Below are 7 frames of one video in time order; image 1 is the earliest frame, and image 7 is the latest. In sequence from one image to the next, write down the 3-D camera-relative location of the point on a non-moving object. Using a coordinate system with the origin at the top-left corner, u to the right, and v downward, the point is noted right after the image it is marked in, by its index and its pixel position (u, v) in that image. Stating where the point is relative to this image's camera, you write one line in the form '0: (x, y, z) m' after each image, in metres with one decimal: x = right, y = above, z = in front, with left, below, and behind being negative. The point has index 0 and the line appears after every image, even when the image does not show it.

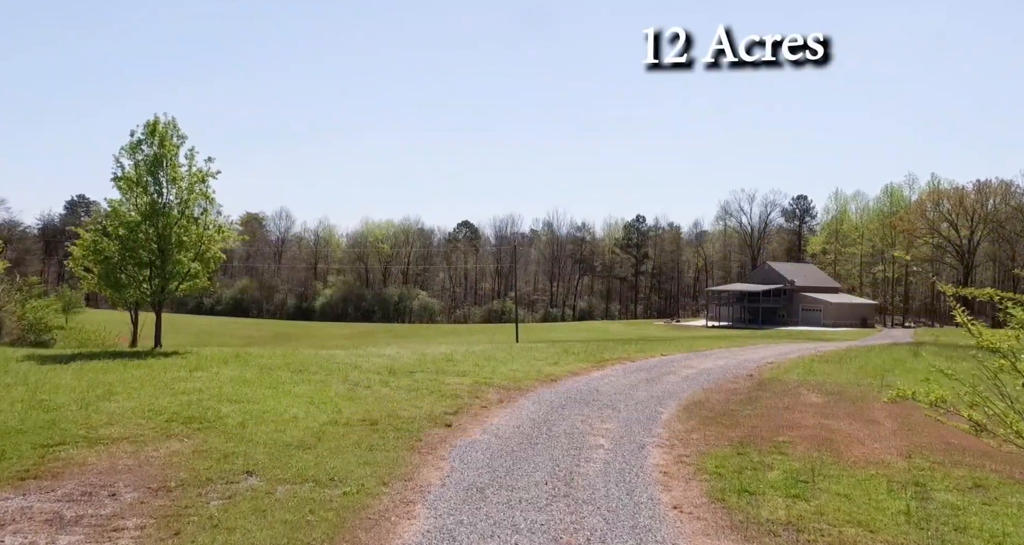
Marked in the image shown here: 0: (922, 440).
0: (+8.6, -3.6, +19.7) m
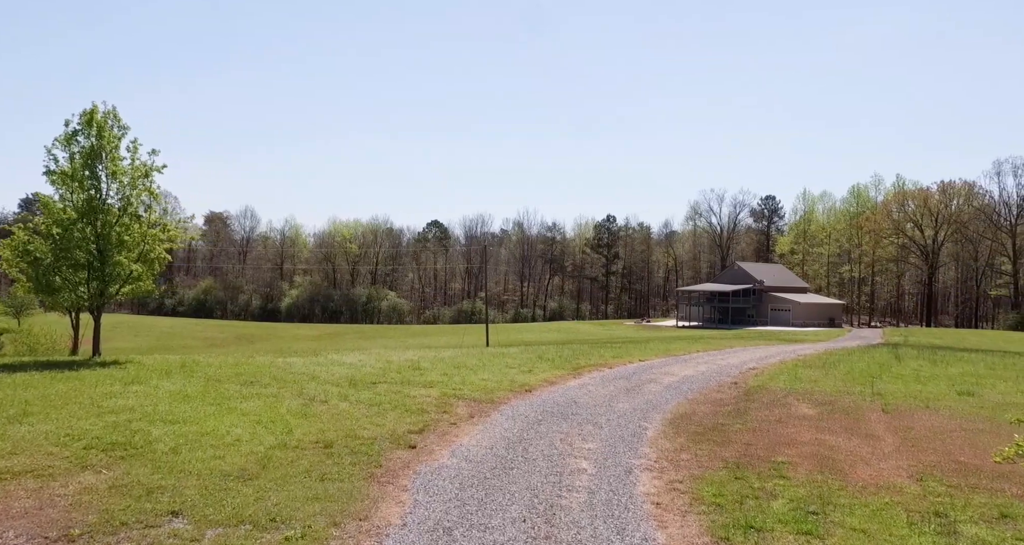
0: (+8.1, -3.6, +18.1) m
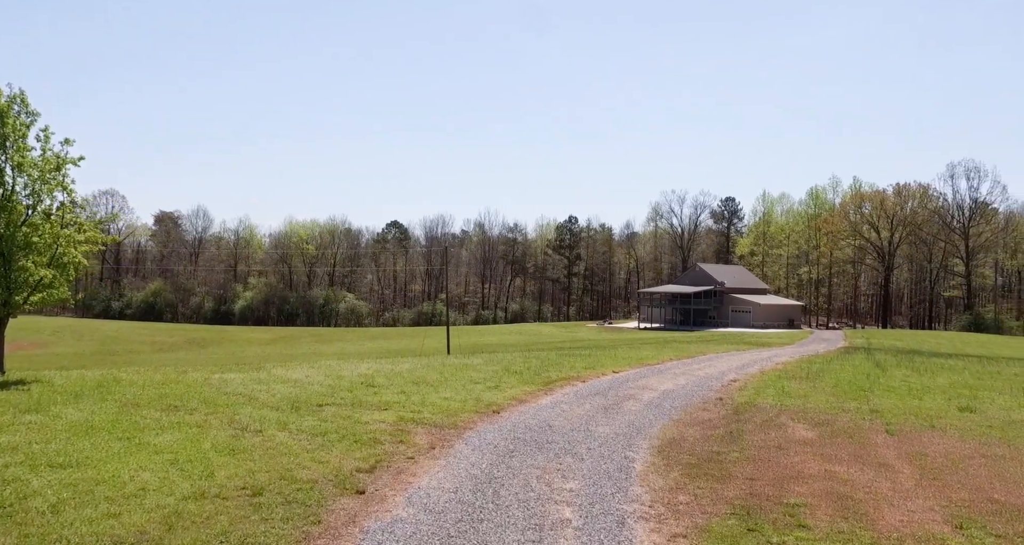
0: (+7.5, -3.8, +15.8) m
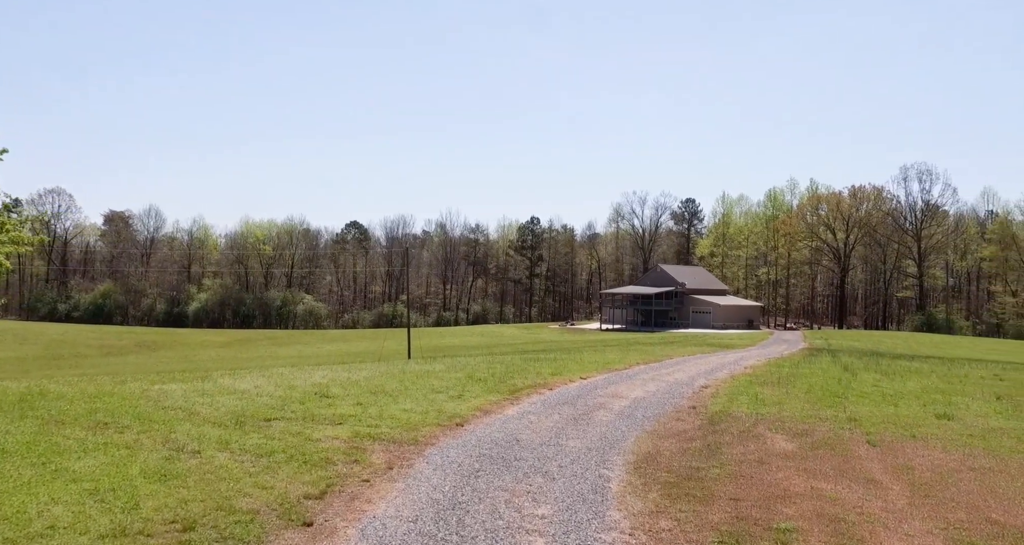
0: (+7.0, -3.8, +14.7) m
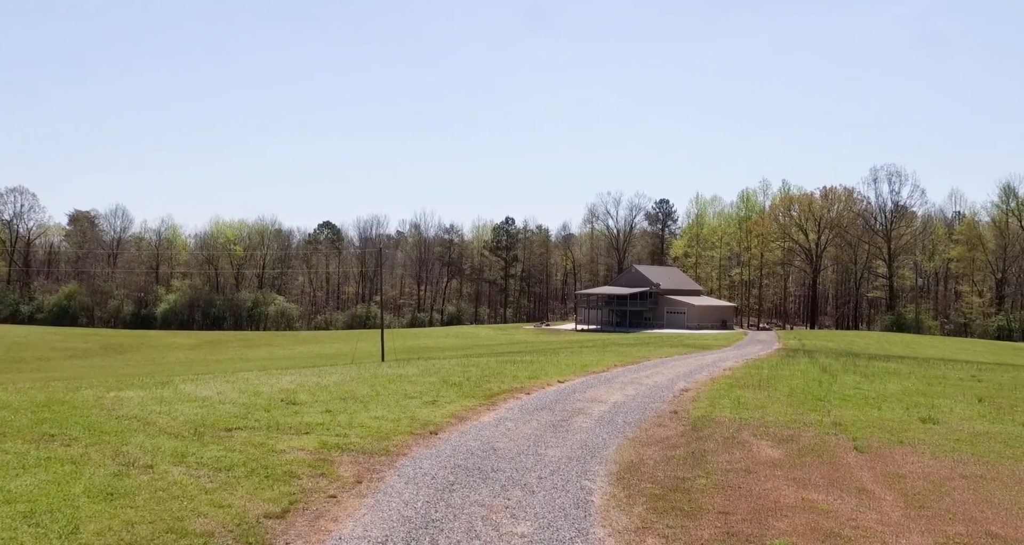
0: (+6.6, -3.9, +14.0) m
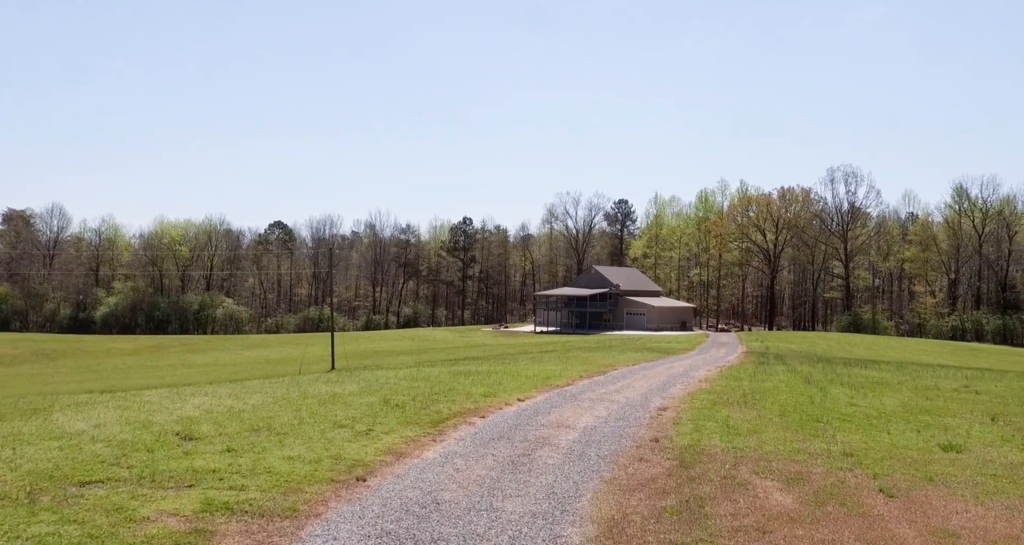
0: (+6.0, -3.9, +10.3) m
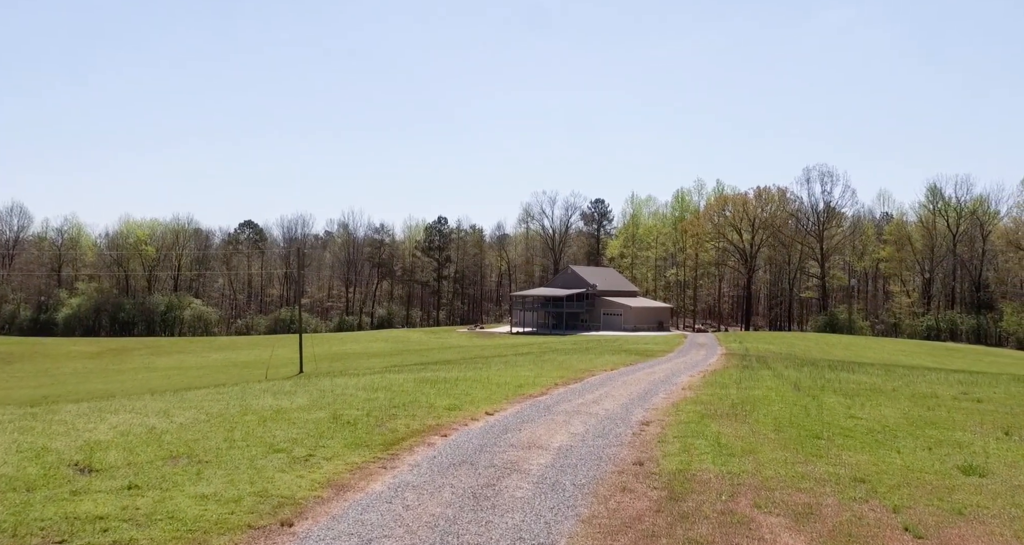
0: (+5.6, -3.9, +7.7) m
